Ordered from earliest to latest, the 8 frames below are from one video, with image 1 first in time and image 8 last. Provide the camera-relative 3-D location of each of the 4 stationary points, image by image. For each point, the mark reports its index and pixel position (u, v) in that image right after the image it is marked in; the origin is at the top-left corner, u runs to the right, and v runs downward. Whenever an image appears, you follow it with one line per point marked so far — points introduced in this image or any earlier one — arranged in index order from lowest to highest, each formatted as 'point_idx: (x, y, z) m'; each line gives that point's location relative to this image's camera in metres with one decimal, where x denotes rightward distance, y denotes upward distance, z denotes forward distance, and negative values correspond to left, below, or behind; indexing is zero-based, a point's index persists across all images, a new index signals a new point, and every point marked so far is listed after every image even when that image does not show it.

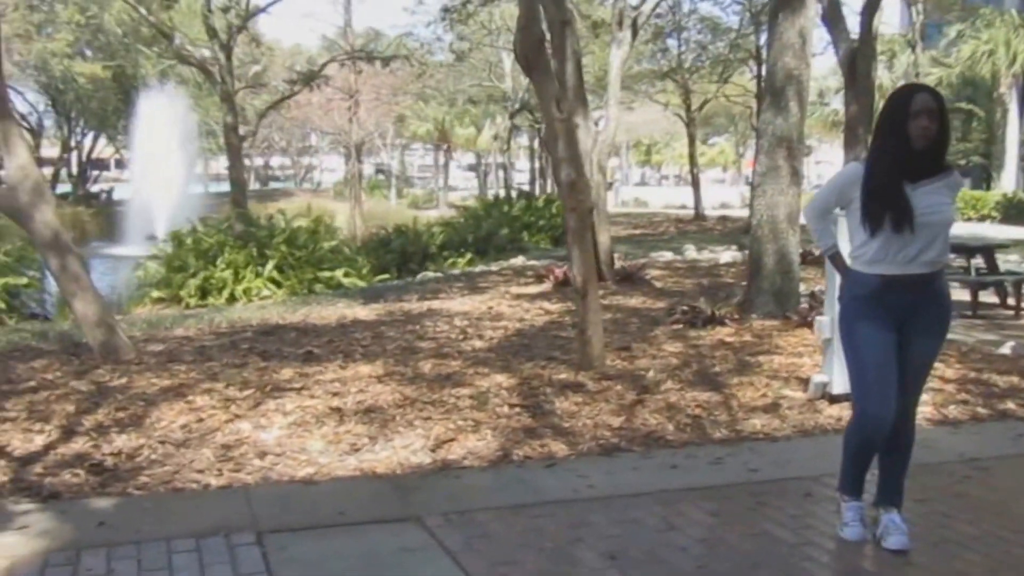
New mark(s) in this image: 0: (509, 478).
0: (0.0, -1.0, +6.1) m
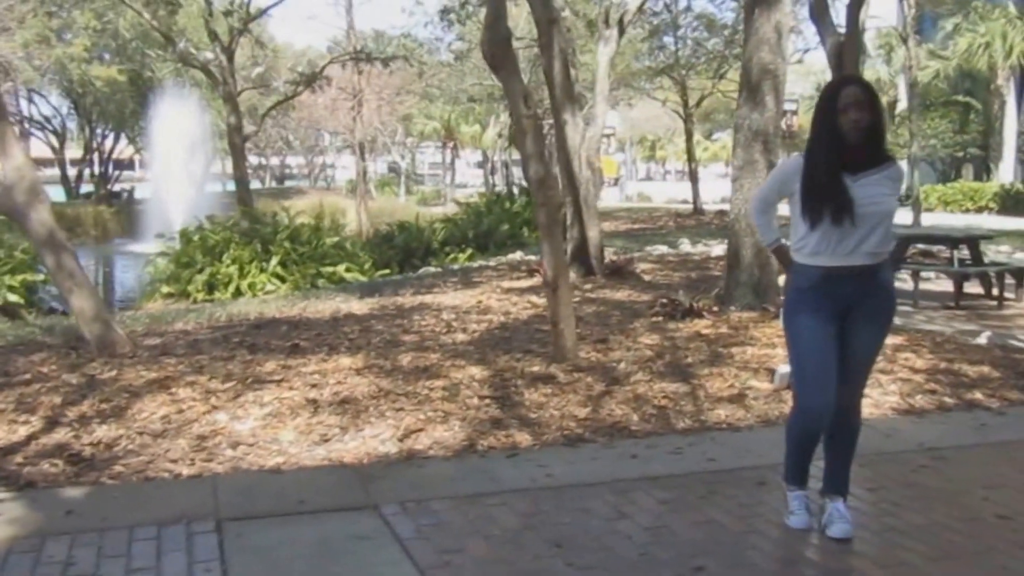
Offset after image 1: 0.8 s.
0: (-0.2, -1.0, +6.4) m
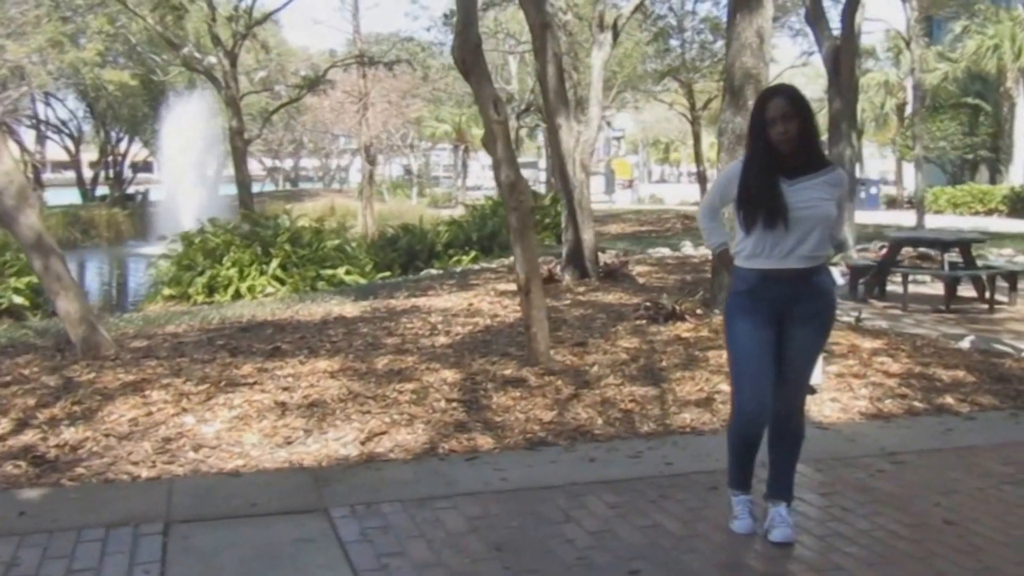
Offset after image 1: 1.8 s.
0: (-0.5, -1.0, +6.4) m
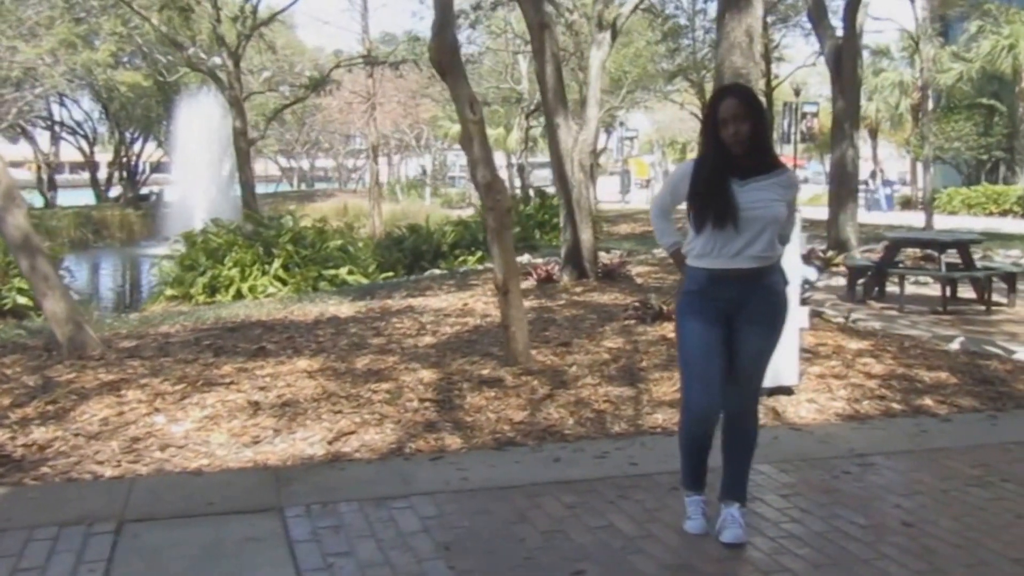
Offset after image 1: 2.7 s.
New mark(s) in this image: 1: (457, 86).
0: (-0.7, -1.0, +6.4) m
1: (-0.4, +1.3, +7.7) m
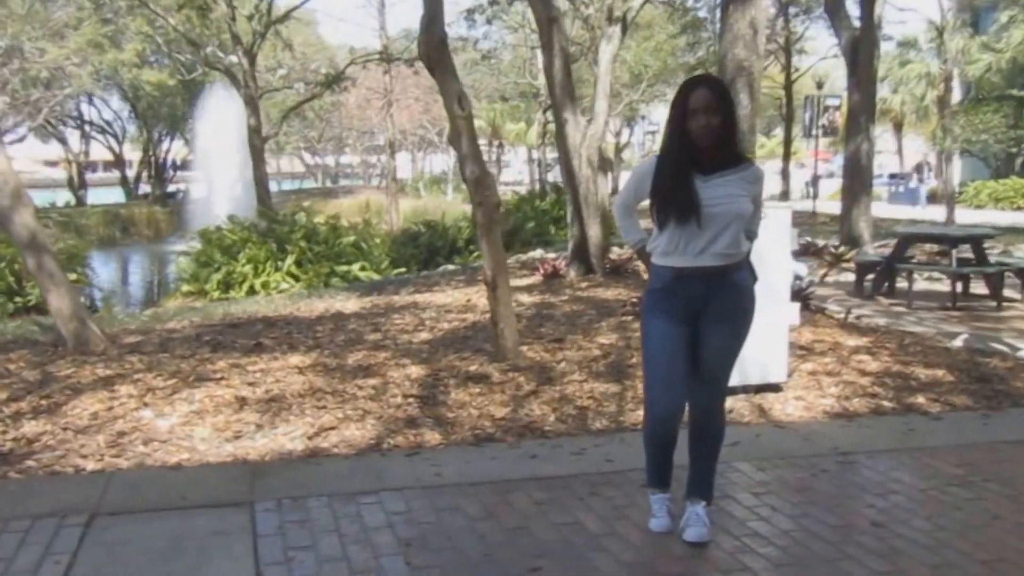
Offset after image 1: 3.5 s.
0: (-0.8, -1.0, +6.4) m
1: (-0.4, +1.3, +7.7) m
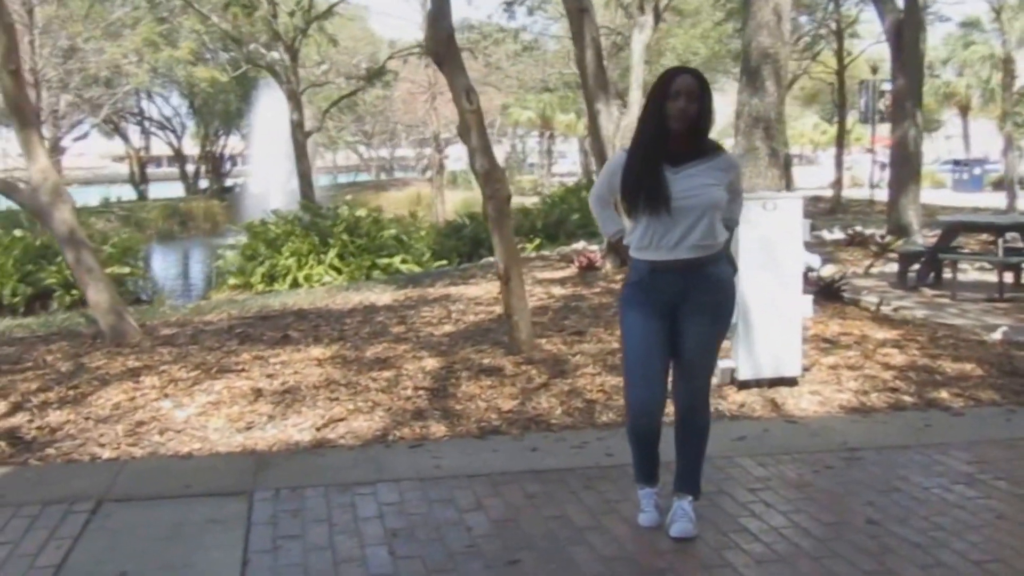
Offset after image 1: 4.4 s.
0: (-0.8, -0.9, +6.5) m
1: (-0.4, +1.4, +7.8) m
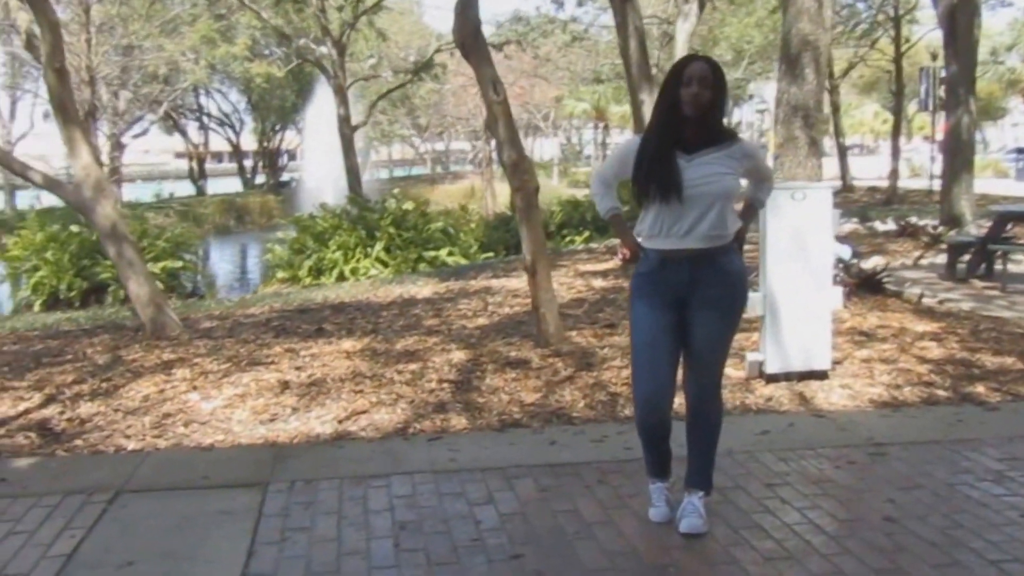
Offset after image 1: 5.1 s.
0: (-0.7, -0.9, +6.6) m
1: (-0.2, +1.4, +7.7) m
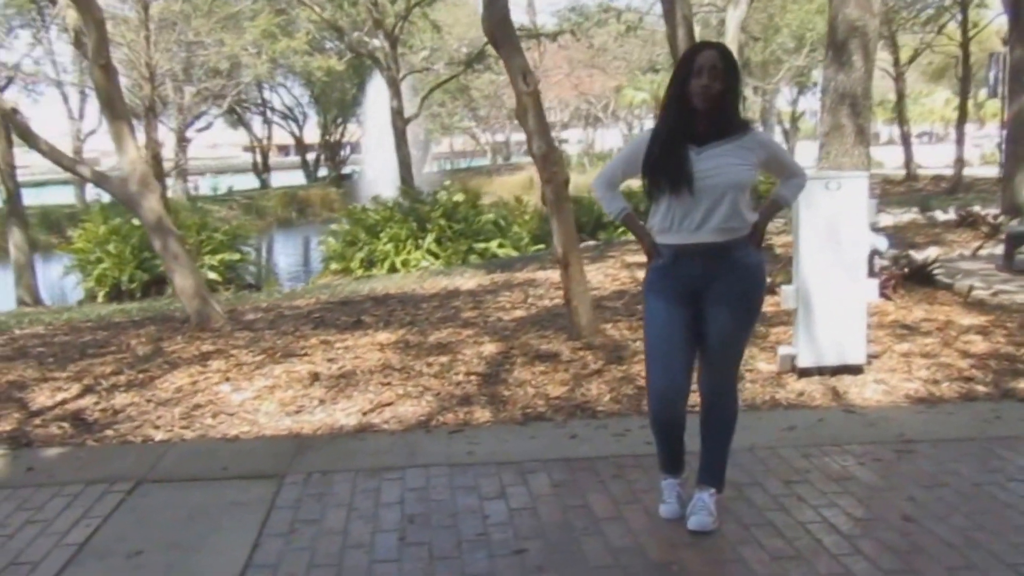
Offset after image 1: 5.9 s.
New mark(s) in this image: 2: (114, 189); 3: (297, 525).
0: (-0.6, -0.9, +6.5) m
1: (0.0, +1.5, +7.7) m
2: (-3.2, +0.8, +9.6) m
3: (-1.0, -1.1, +5.5) m
